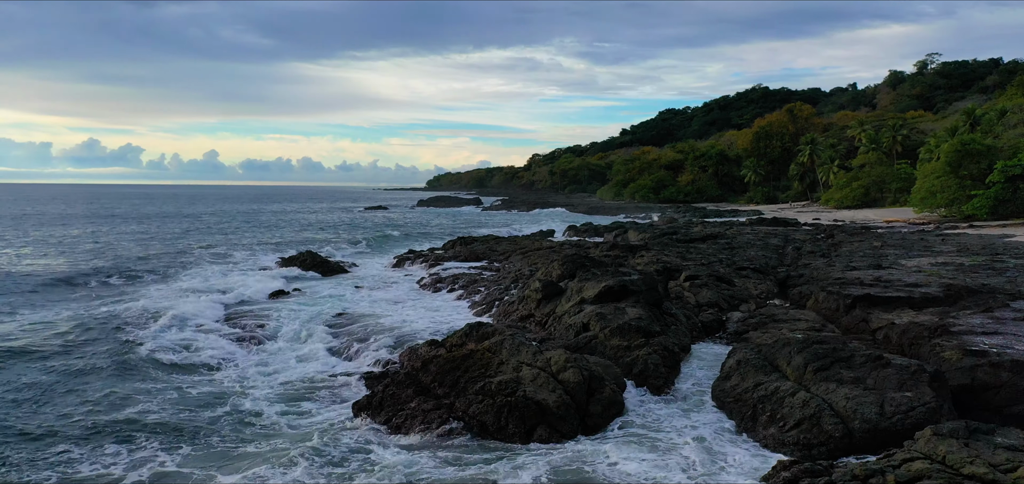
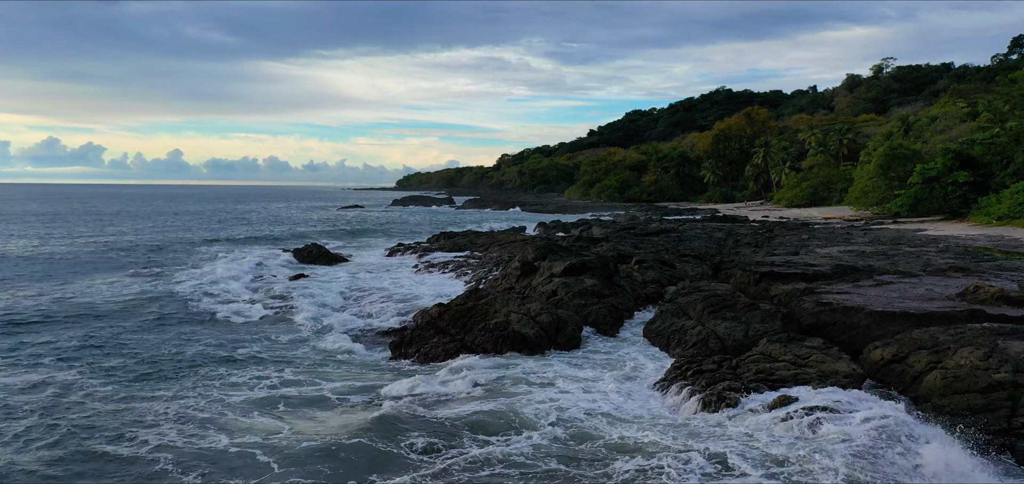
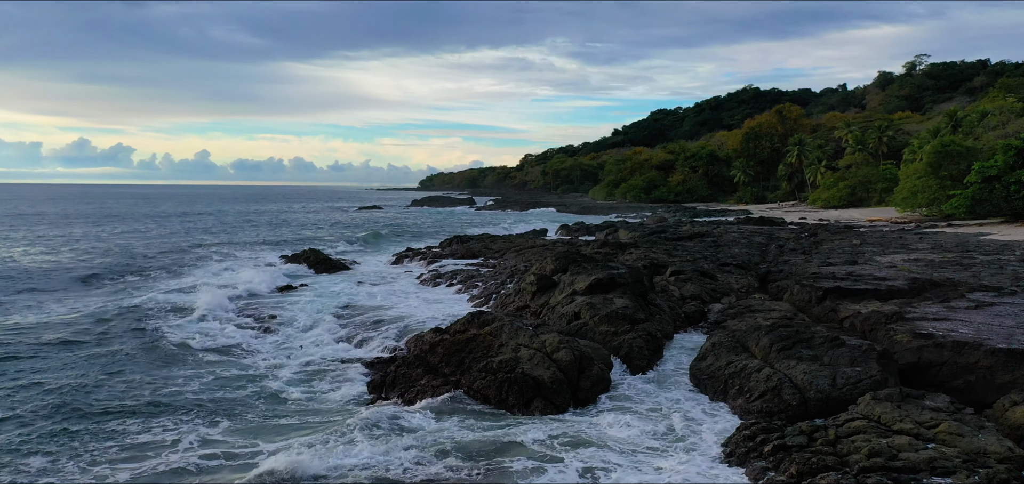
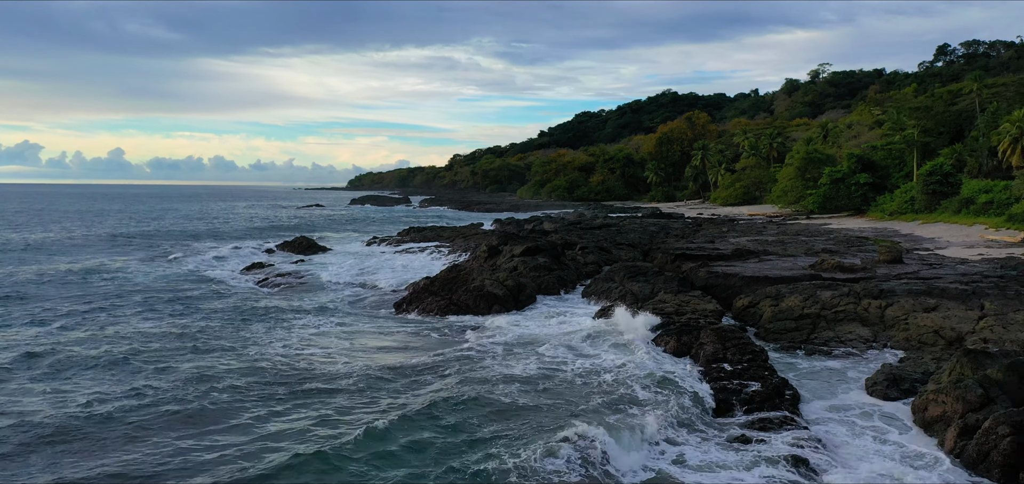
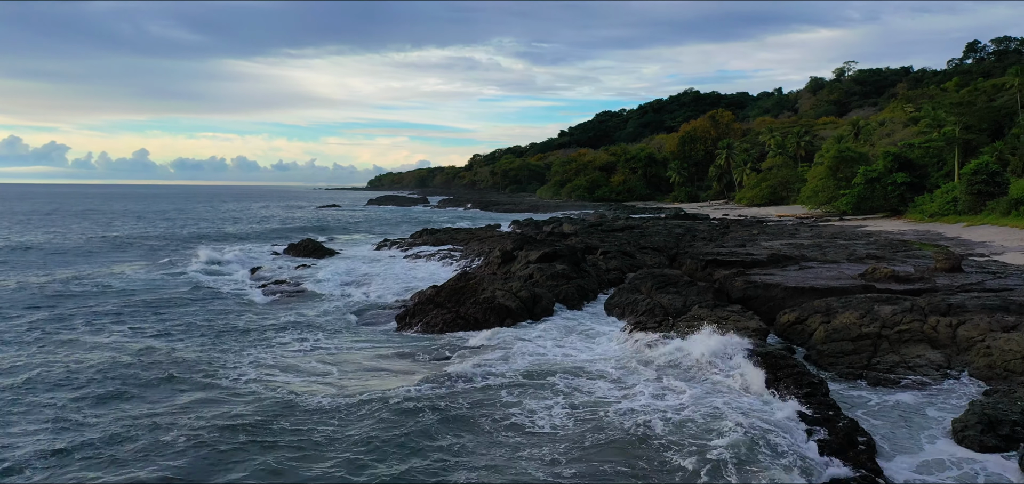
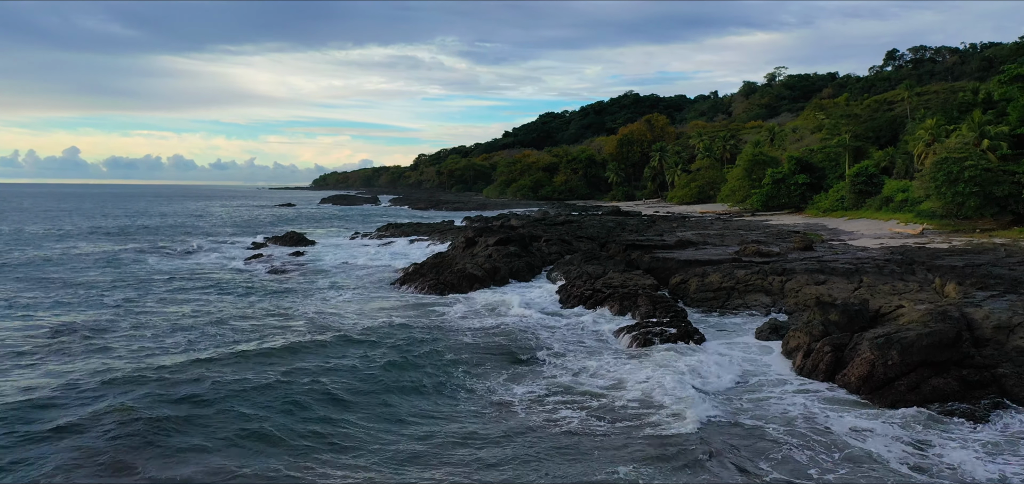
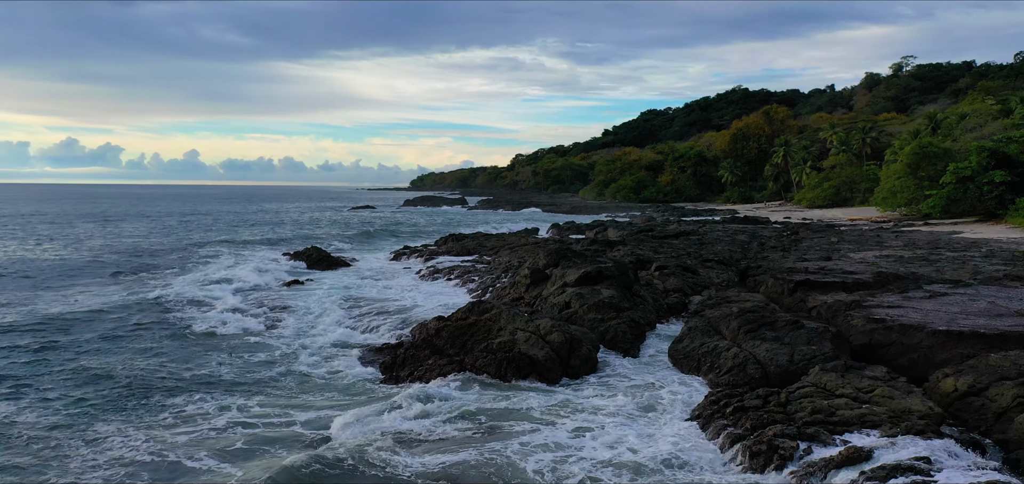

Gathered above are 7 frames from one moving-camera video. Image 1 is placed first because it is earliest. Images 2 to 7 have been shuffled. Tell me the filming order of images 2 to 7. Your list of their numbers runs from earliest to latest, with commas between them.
3, 7, 2, 5, 4, 6
